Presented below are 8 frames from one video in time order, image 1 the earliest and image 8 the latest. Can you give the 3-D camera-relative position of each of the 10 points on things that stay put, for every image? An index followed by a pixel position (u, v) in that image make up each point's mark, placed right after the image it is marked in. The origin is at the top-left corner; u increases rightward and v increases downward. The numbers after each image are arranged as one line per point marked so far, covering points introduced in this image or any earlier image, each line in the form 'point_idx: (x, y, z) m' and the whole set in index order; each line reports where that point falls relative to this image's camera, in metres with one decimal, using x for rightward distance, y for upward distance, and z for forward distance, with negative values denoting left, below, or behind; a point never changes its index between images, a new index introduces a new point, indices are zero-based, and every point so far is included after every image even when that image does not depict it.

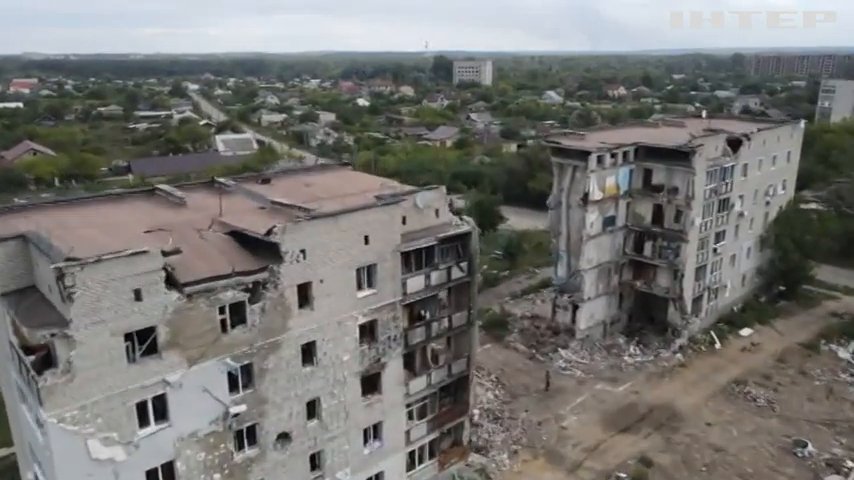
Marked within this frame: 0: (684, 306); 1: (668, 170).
0: (+7.0, -1.8, +18.2) m
1: (+6.3, +1.8, +17.7) m
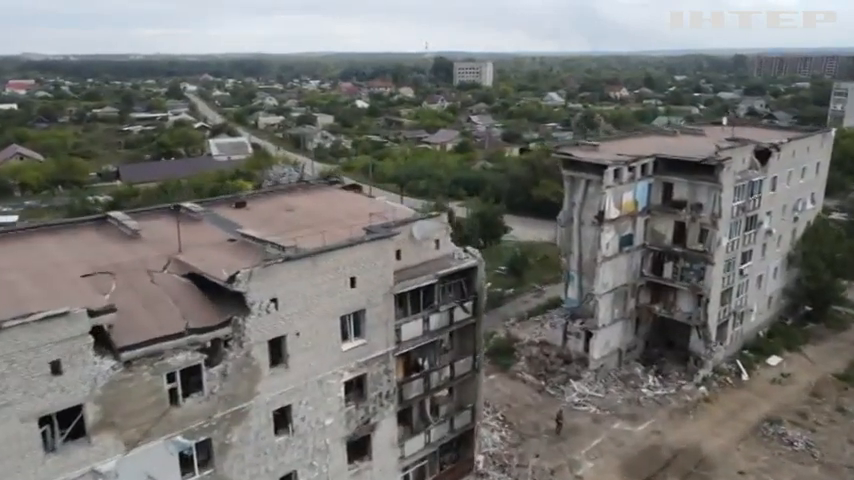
0: (+6.9, -2.3, +16.6) m
1: (+6.3, +1.3, +16.1) m
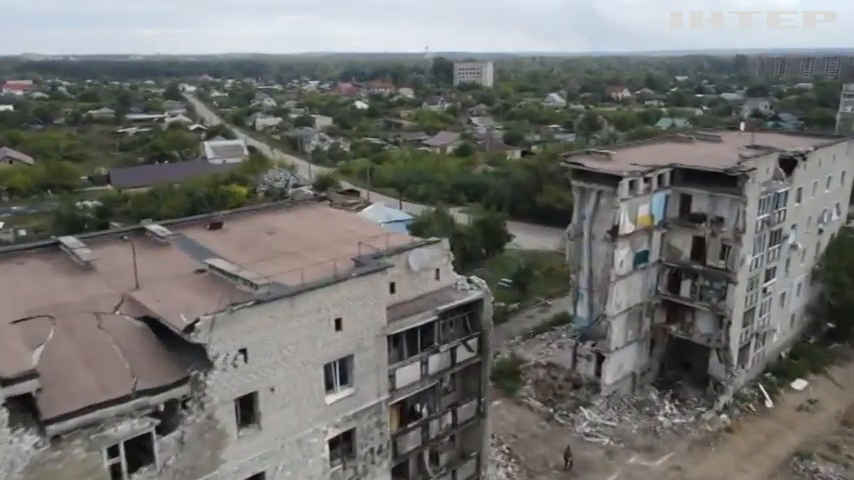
0: (+6.9, -2.7, +15.4) m
1: (+6.3, +1.0, +14.9) m
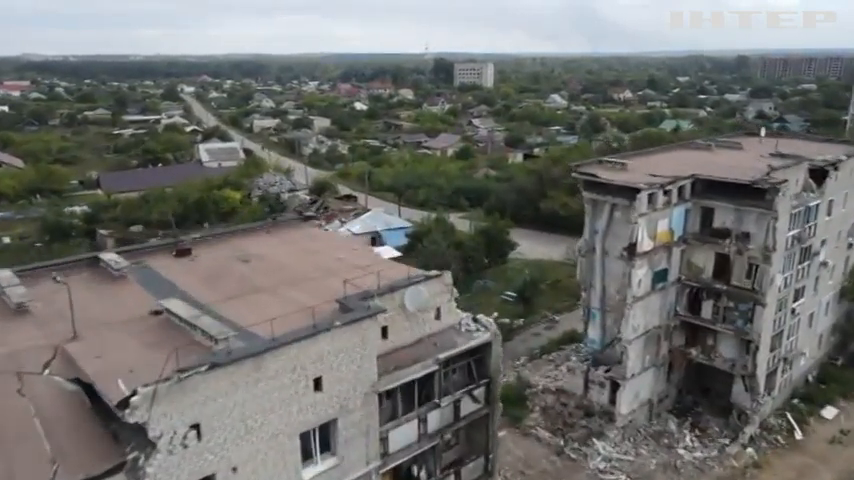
0: (+6.9, -3.1, +14.1) m
1: (+6.3, +0.6, +13.7) m
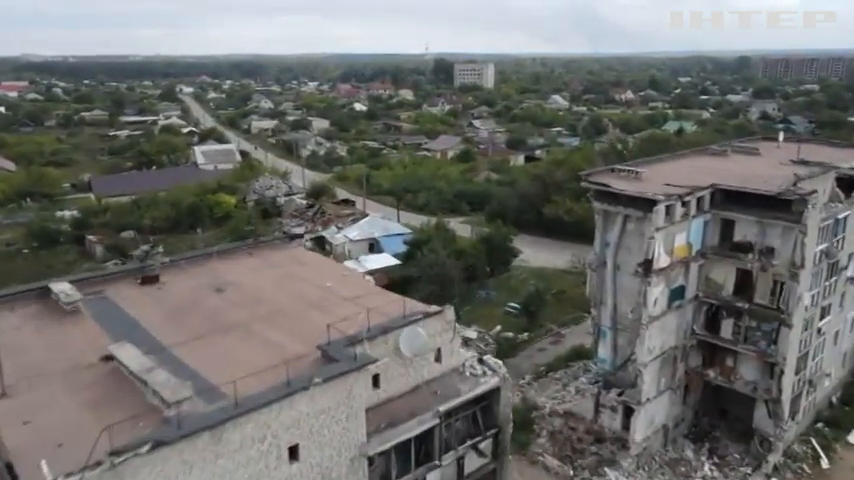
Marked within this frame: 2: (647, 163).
0: (+6.9, -3.3, +13.1) m
1: (+6.3, +0.3, +12.7) m
2: (+4.9, +1.7, +15.1) m
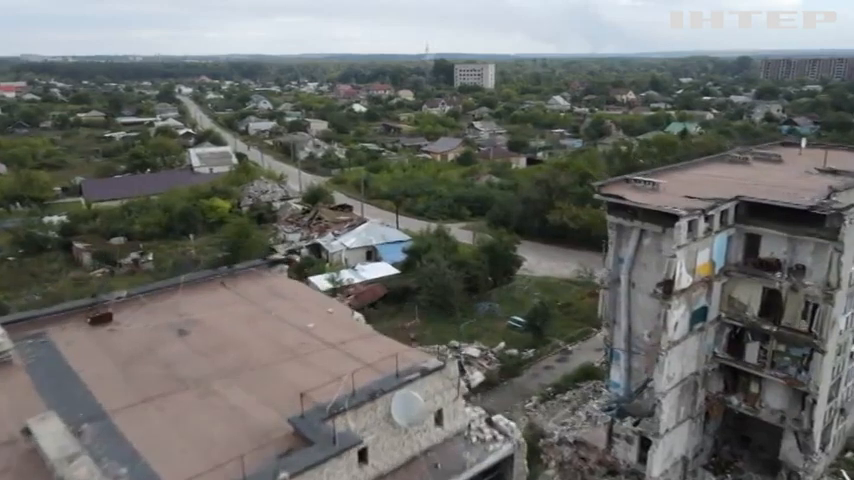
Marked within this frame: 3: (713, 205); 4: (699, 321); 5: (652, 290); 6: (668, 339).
0: (+6.9, -3.7, +12.1) m
1: (+6.3, 0.0, +11.6) m
2: (+4.9, +1.4, +14.1) m
3: (+4.9, +0.6, +11.4) m
4: (+4.9, -1.5, +12.0) m
5: (+4.2, -0.9, +12.6) m
6: (+4.1, -1.7, +11.4) m
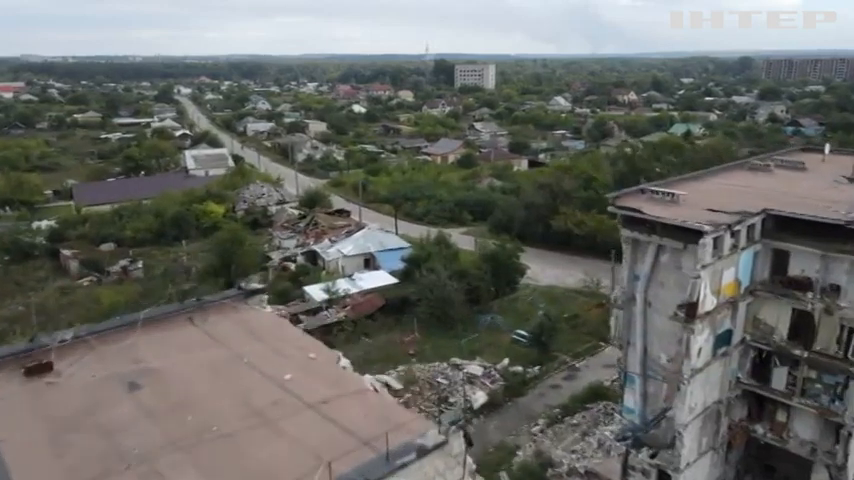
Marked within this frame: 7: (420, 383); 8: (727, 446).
0: (+6.9, -3.9, +11.1) m
1: (+6.3, -0.3, +10.6) m
2: (+4.9, +1.1, +13.1) m
3: (+4.8, +0.3, +10.4) m
4: (+4.9, -1.7, +11.0) m
5: (+4.2, -1.2, +11.6) m
6: (+4.1, -2.0, +10.4) m
7: (-0.2, -3.4, +15.7) m
8: (+5.4, -3.7, +12.1) m
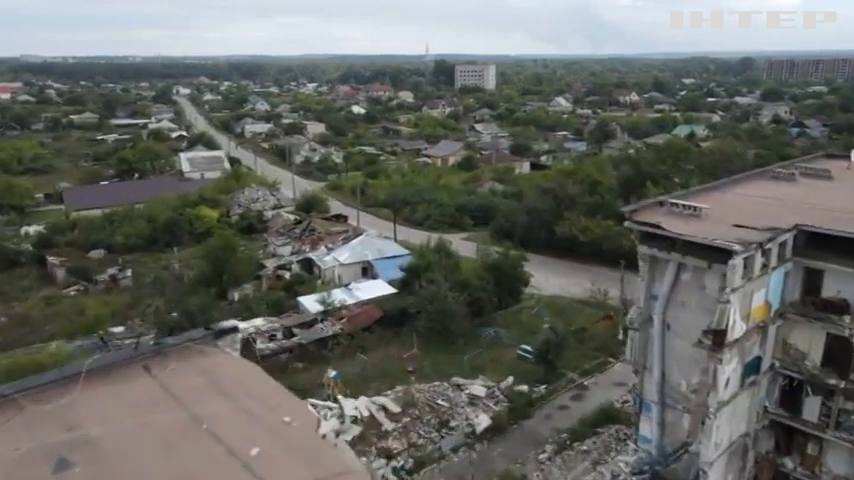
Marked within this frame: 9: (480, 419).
0: (+6.9, -4.2, +10.1) m
1: (+6.3, -0.6, +9.6) m
2: (+4.9, +0.9, +12.1) m
3: (+4.8, 0.0, +9.4) m
4: (+4.9, -2.0, +10.1) m
5: (+4.2, -1.5, +10.6) m
6: (+4.1, -2.2, +9.4) m
7: (-0.2, -3.6, +14.8) m
8: (+5.4, -4.0, +11.1) m
9: (+1.2, -3.9, +14.6) m
